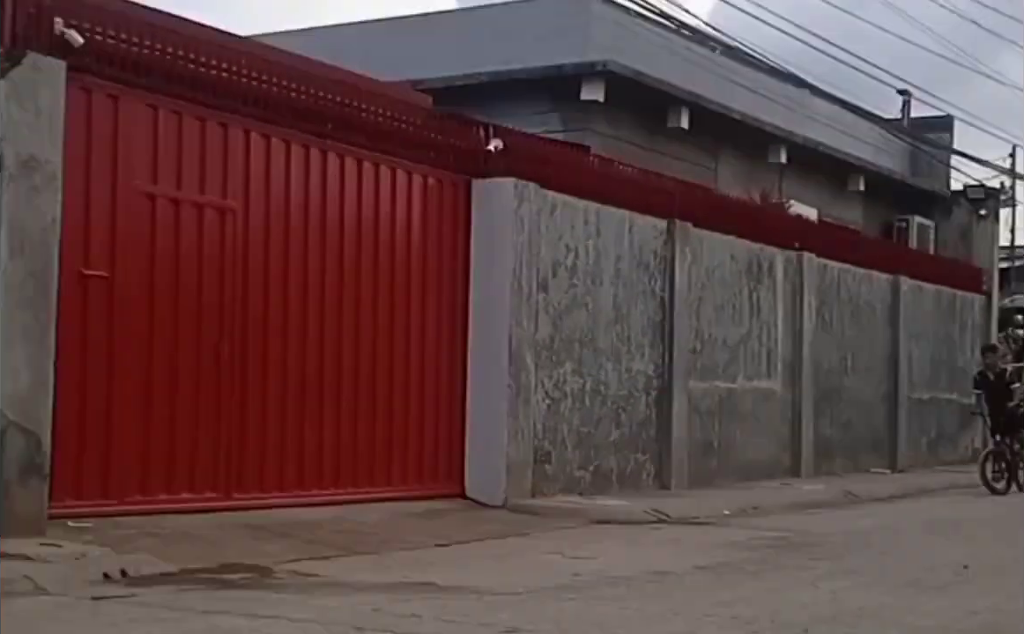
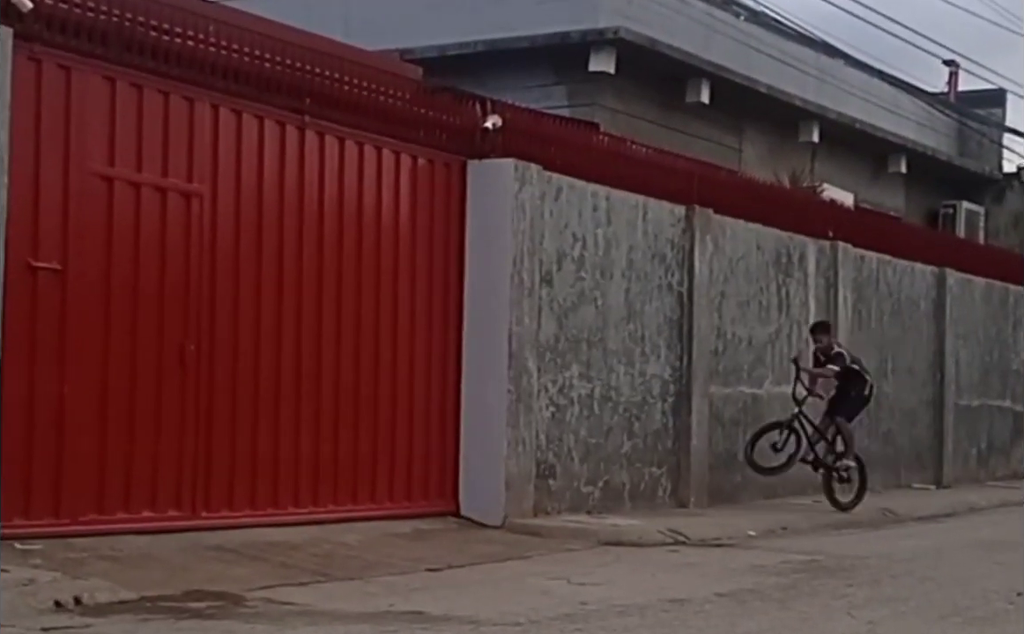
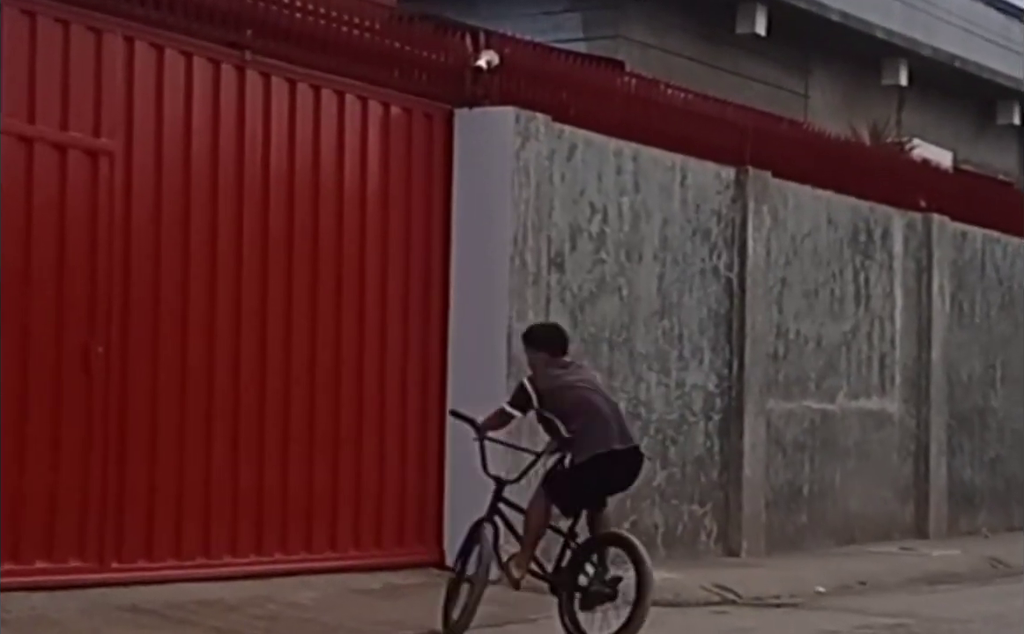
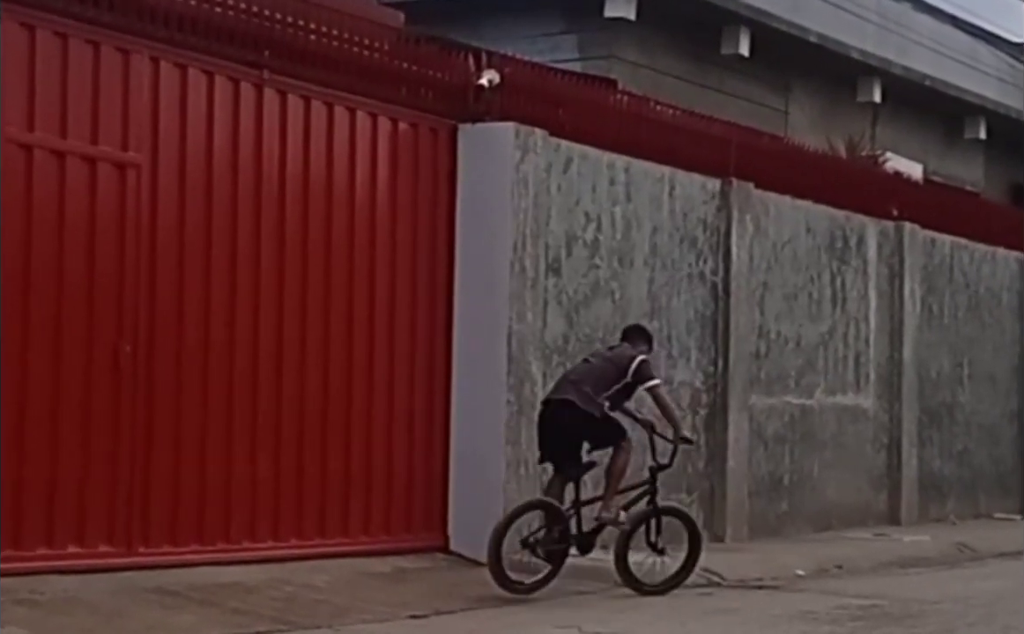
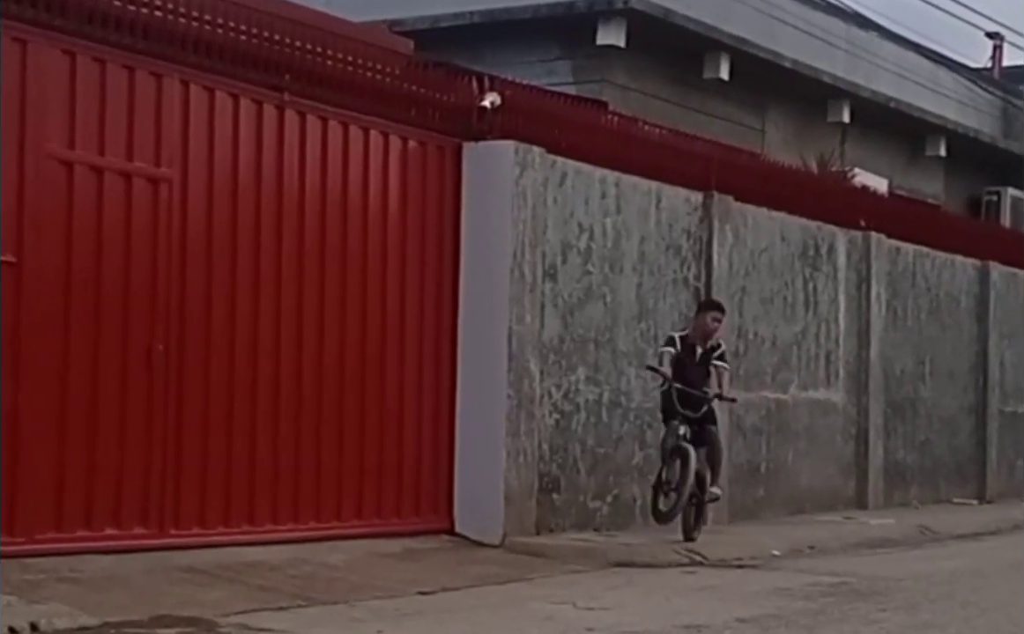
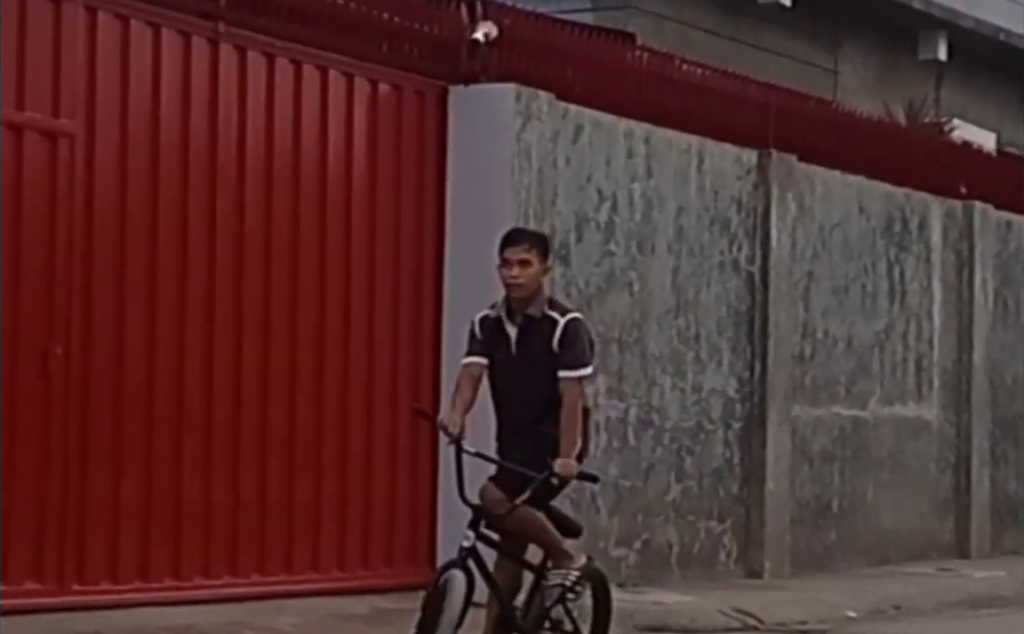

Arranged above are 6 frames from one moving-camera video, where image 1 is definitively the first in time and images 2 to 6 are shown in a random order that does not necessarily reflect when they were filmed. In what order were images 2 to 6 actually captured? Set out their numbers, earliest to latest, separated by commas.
2, 5, 4, 3, 6
